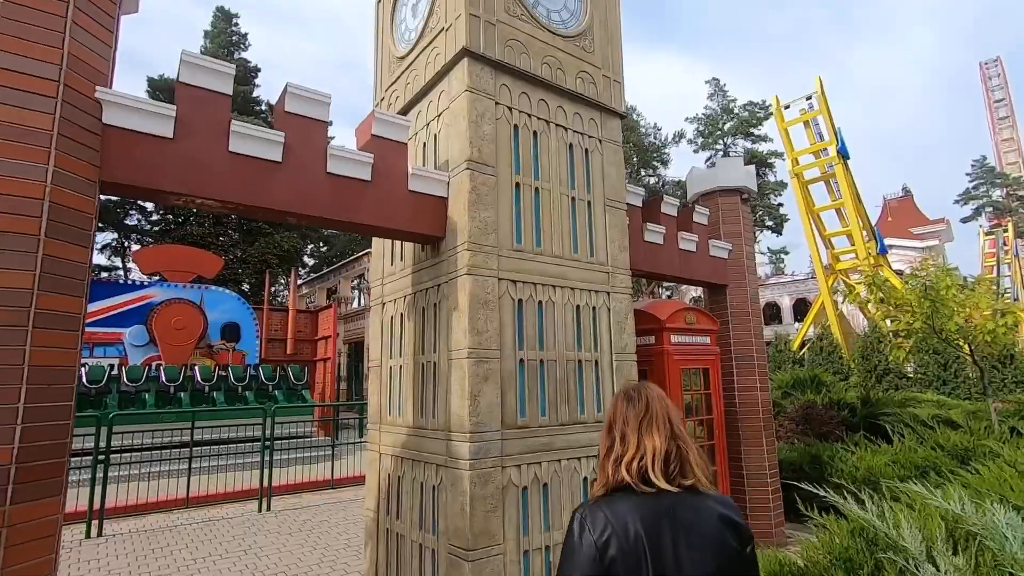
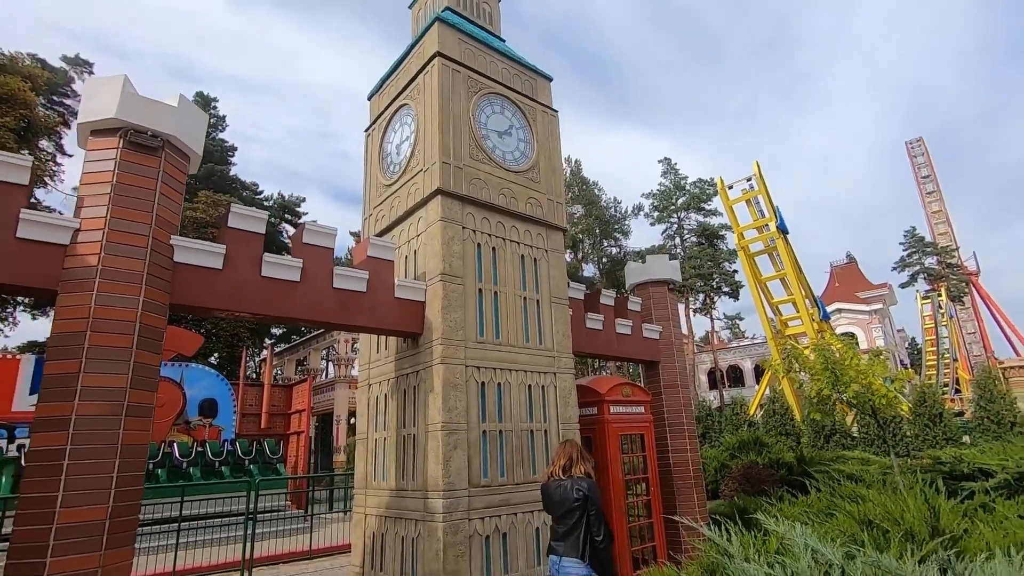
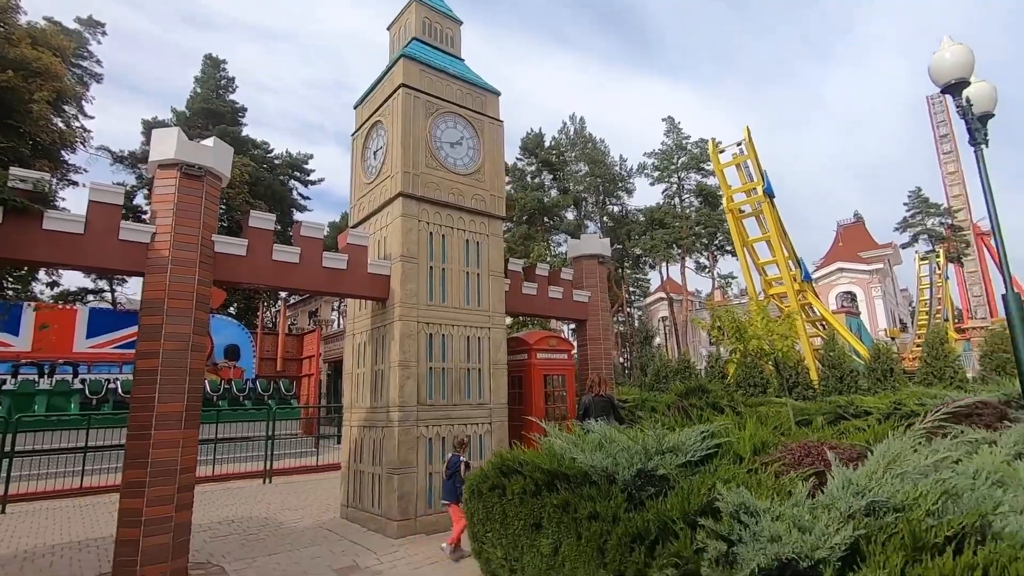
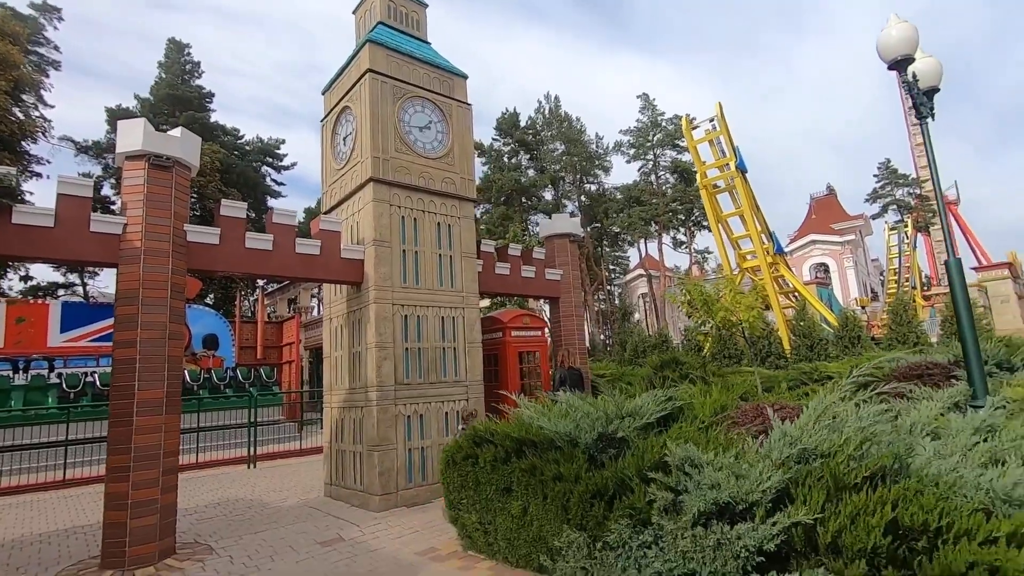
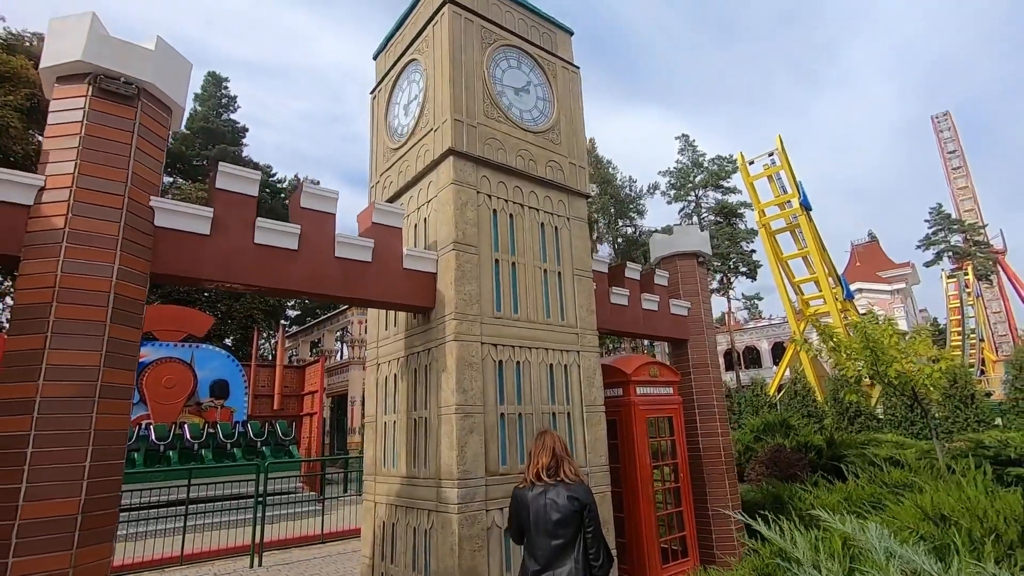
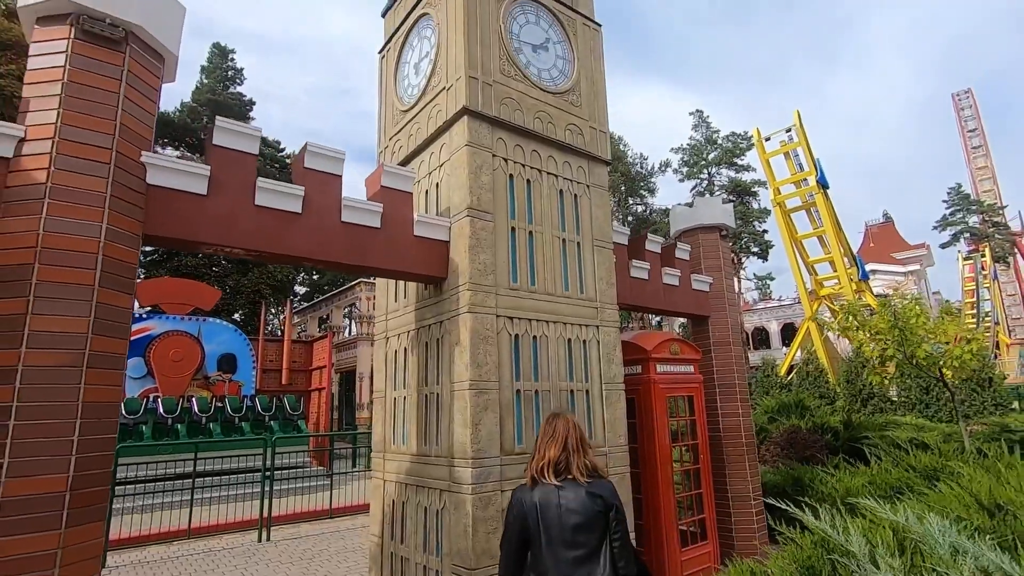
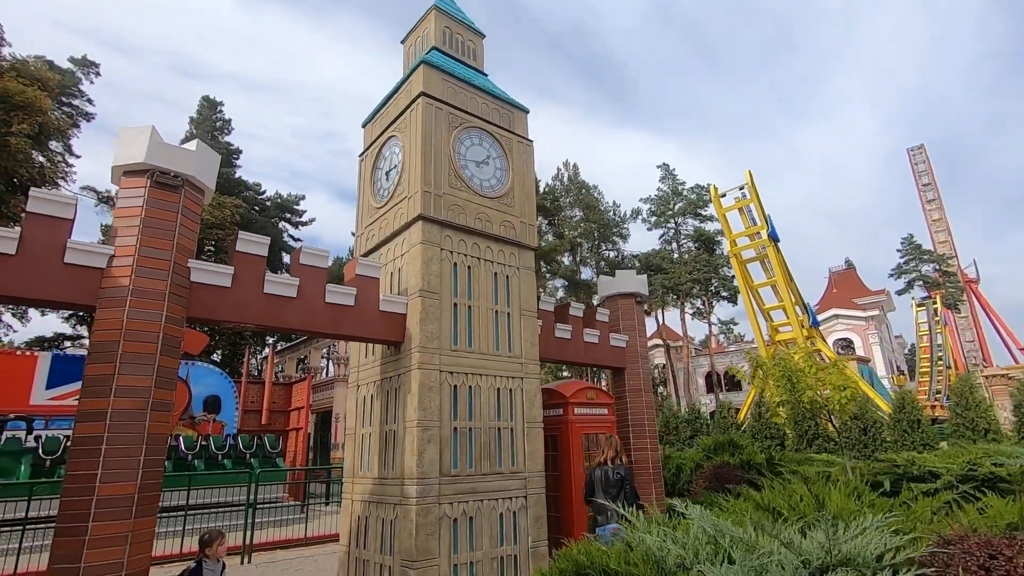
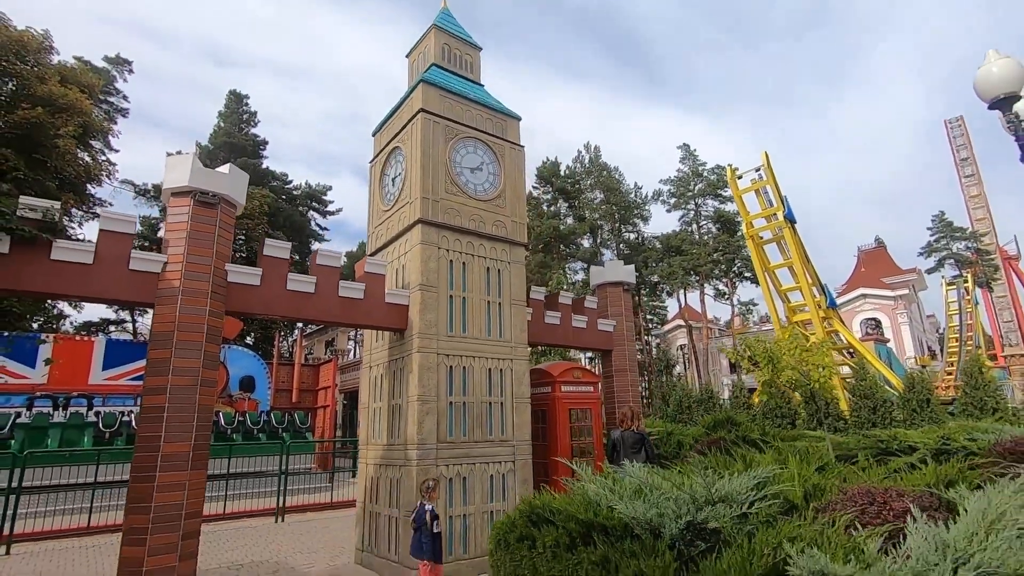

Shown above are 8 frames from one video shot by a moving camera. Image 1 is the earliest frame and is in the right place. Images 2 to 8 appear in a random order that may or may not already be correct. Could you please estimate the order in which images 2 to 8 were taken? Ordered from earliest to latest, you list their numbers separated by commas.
6, 5, 2, 7, 8, 3, 4
